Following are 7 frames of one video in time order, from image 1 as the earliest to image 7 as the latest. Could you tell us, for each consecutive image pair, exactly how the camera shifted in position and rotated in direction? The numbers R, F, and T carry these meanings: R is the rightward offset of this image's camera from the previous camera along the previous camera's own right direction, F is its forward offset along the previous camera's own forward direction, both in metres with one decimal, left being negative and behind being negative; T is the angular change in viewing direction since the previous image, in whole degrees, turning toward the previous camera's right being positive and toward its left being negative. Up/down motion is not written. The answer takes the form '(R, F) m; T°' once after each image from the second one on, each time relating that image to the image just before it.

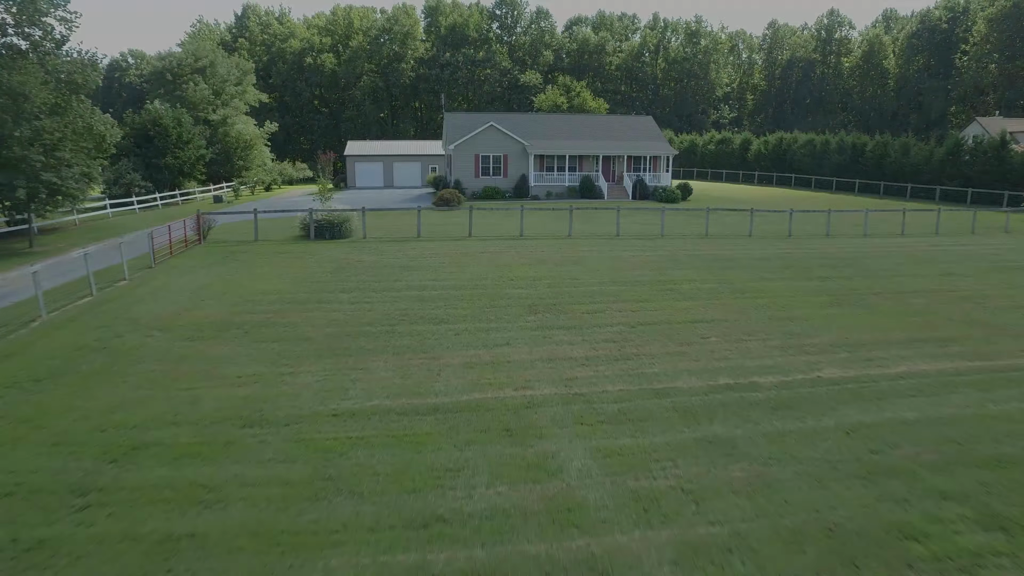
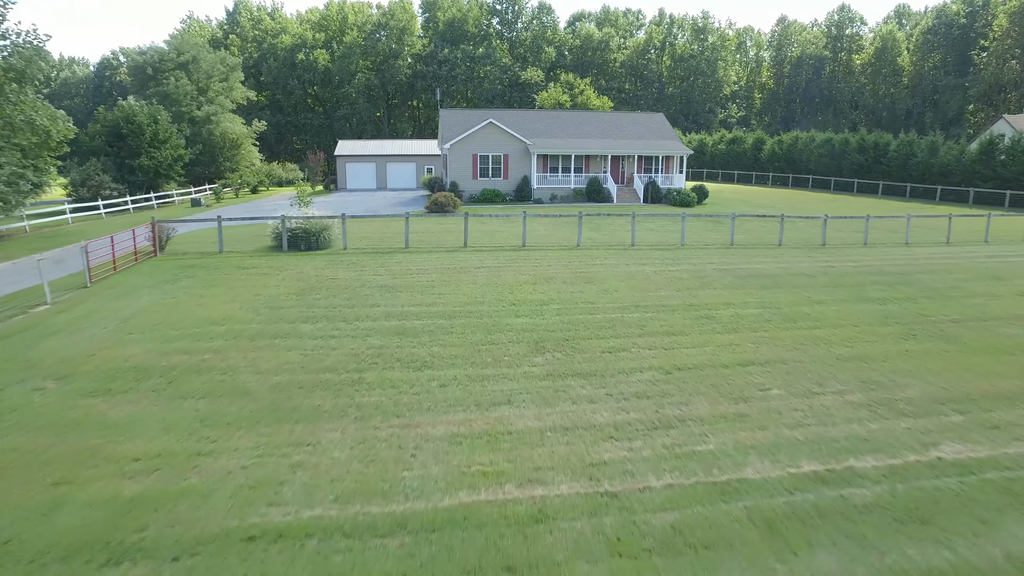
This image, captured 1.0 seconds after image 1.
(0.0, +2.5) m; 0°
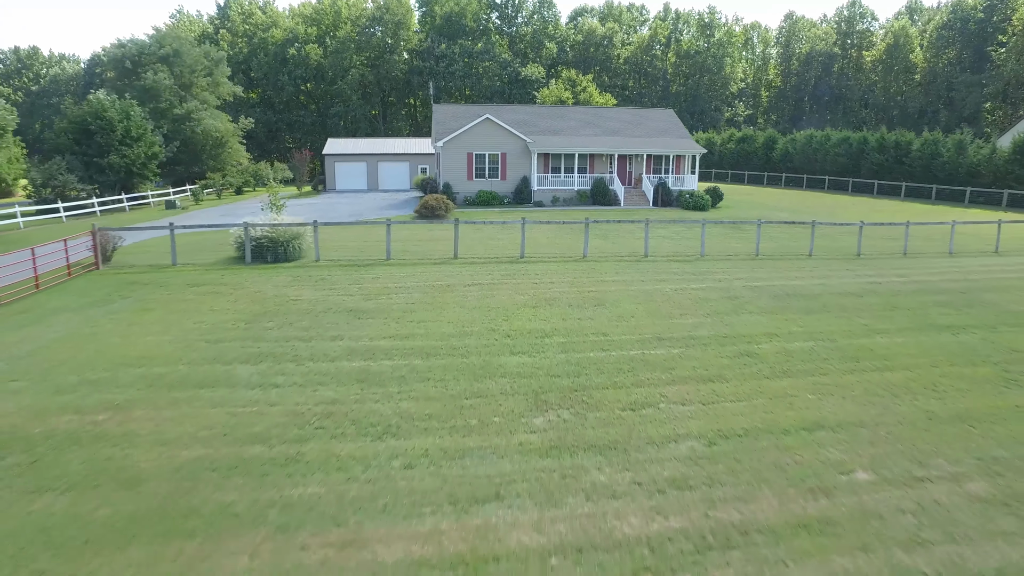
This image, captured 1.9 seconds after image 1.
(+0.1, +2.3) m; 0°
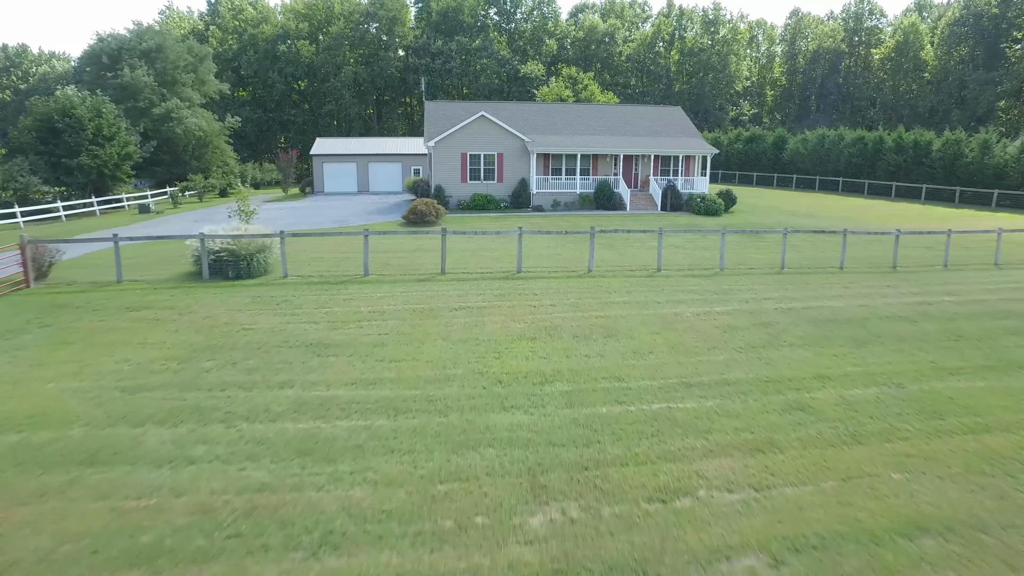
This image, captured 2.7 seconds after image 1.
(+0.1, +1.9) m; 0°
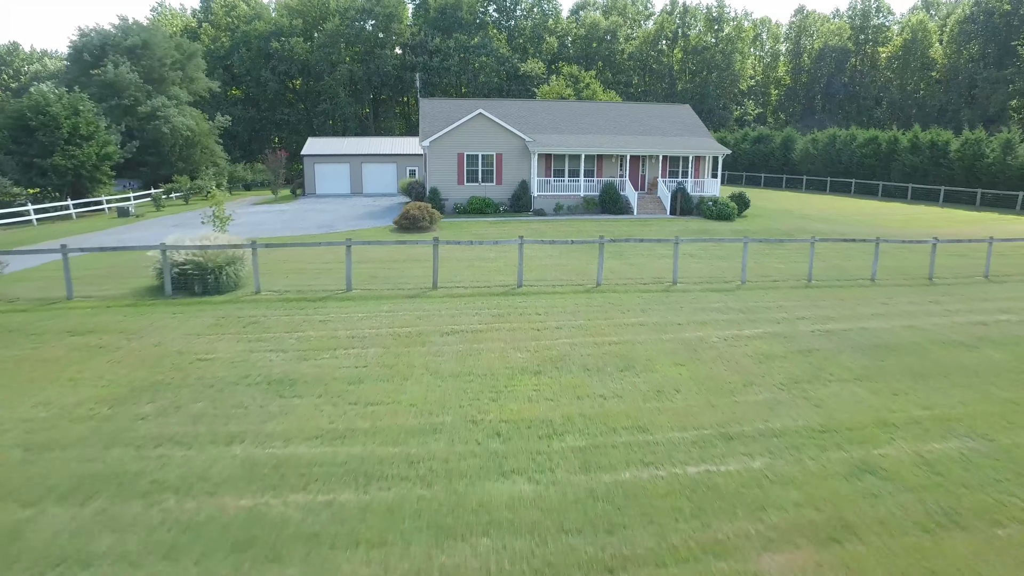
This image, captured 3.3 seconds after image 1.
(0.0, +1.5) m; 0°
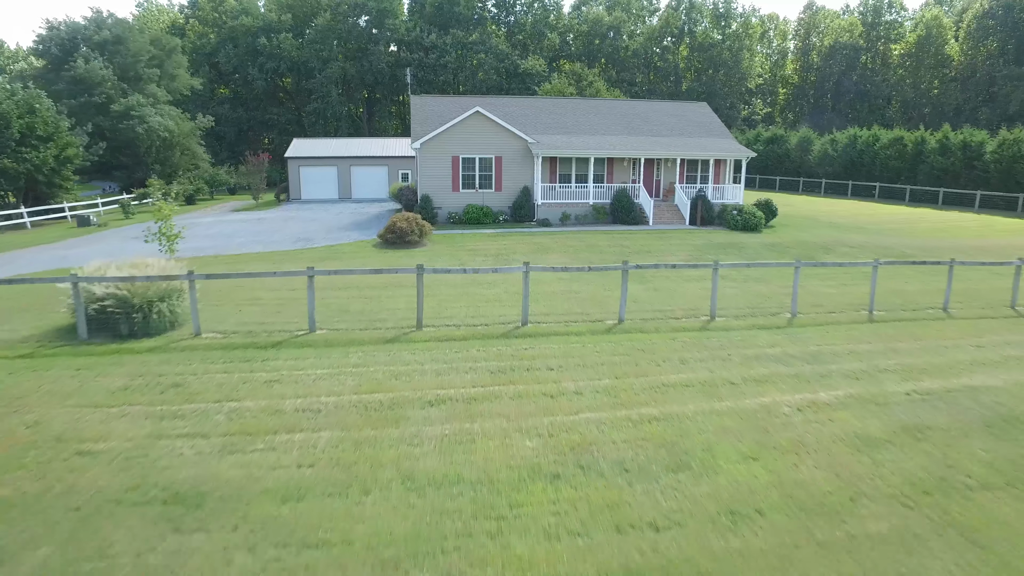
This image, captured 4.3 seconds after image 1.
(-0.1, +2.5) m; 0°
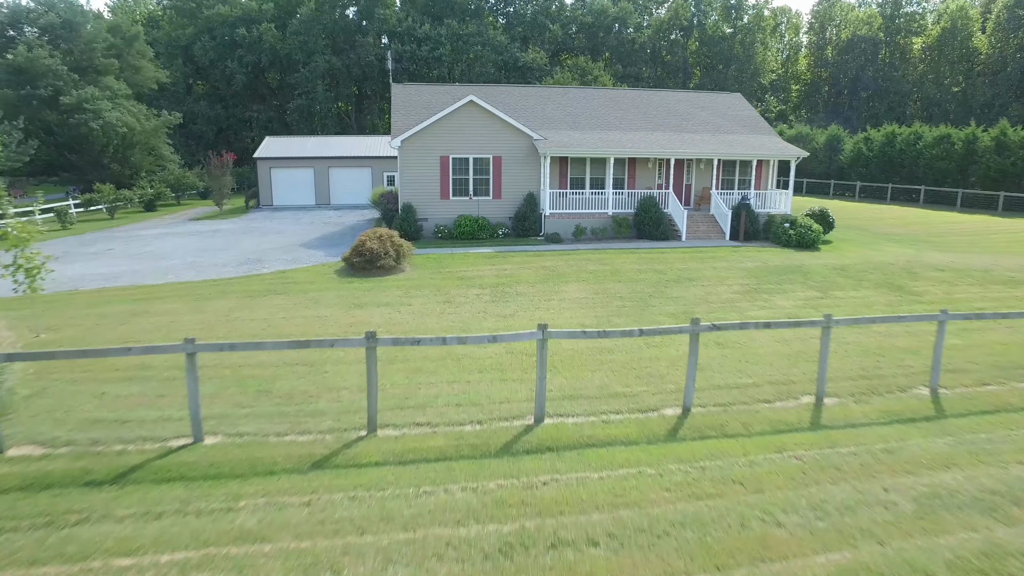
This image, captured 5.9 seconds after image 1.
(-0.1, +3.9) m; 0°
